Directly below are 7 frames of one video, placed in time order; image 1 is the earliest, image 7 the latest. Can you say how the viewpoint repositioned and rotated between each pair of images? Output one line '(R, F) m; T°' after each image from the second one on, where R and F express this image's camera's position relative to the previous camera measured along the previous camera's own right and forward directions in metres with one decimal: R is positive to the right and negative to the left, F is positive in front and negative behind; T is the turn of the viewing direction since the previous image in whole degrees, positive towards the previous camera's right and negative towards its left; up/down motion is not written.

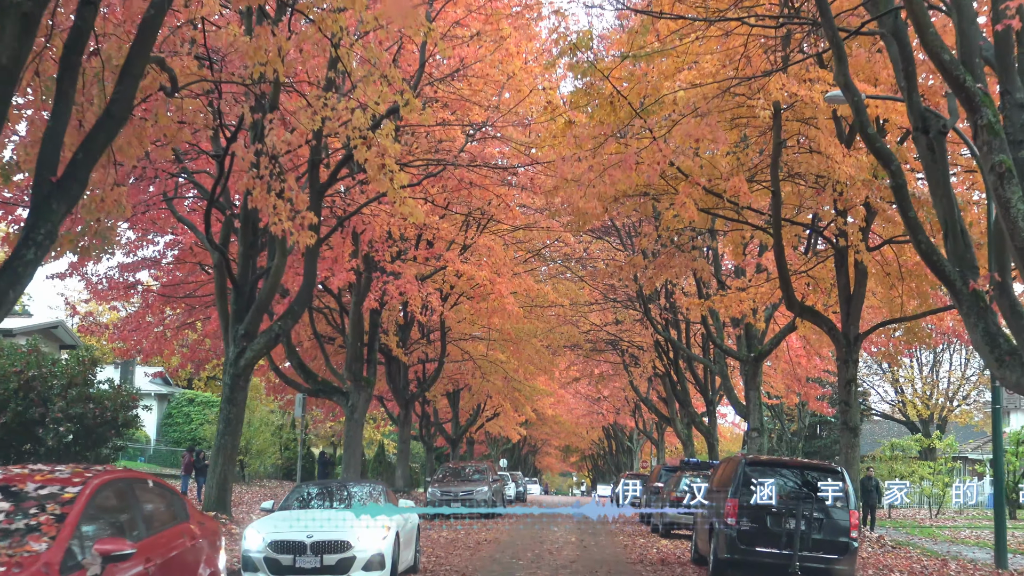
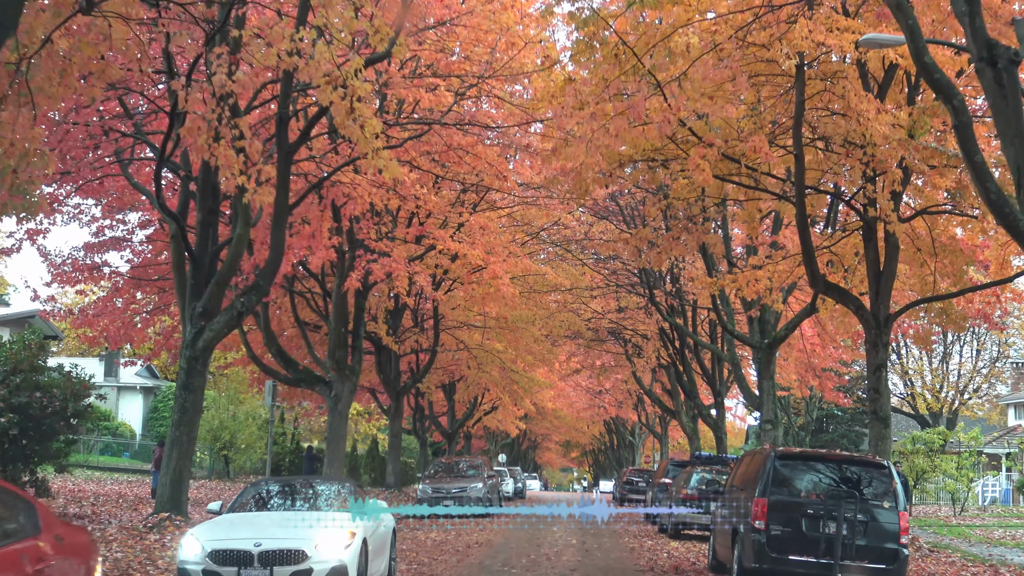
(+0.1, +1.5) m; 0°
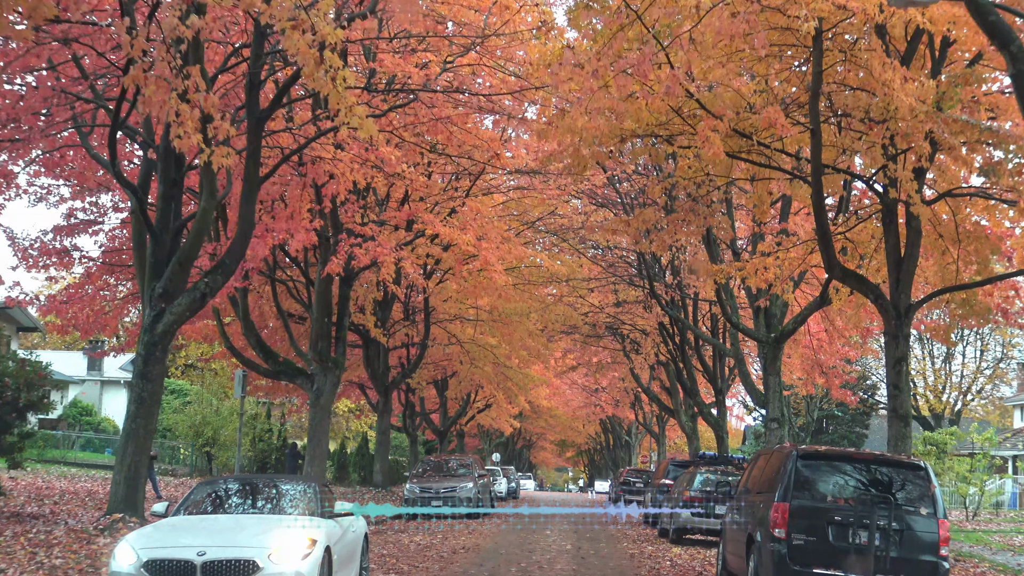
(0.0, +1.0) m; 0°
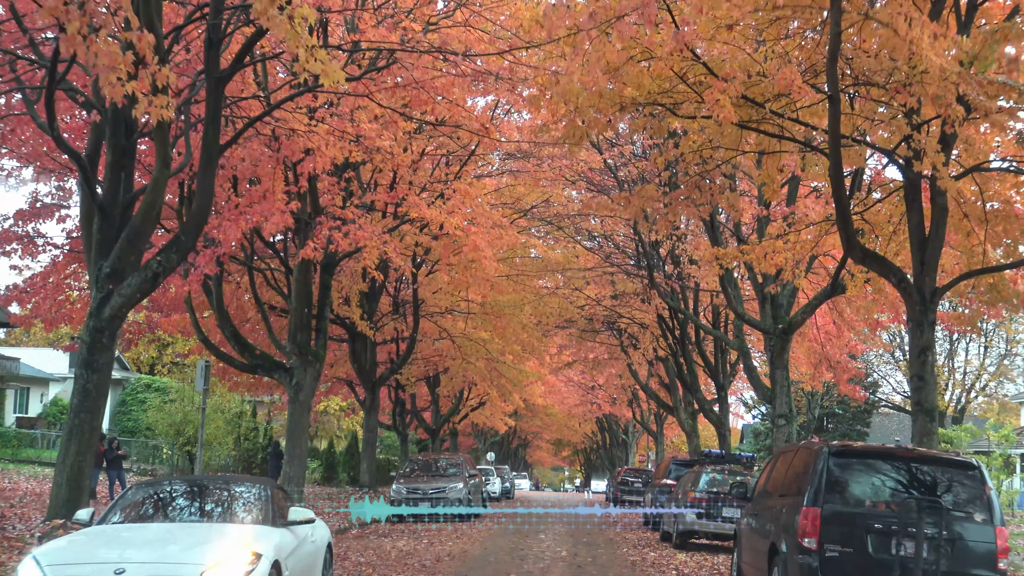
(0.0, +1.1) m; 0°
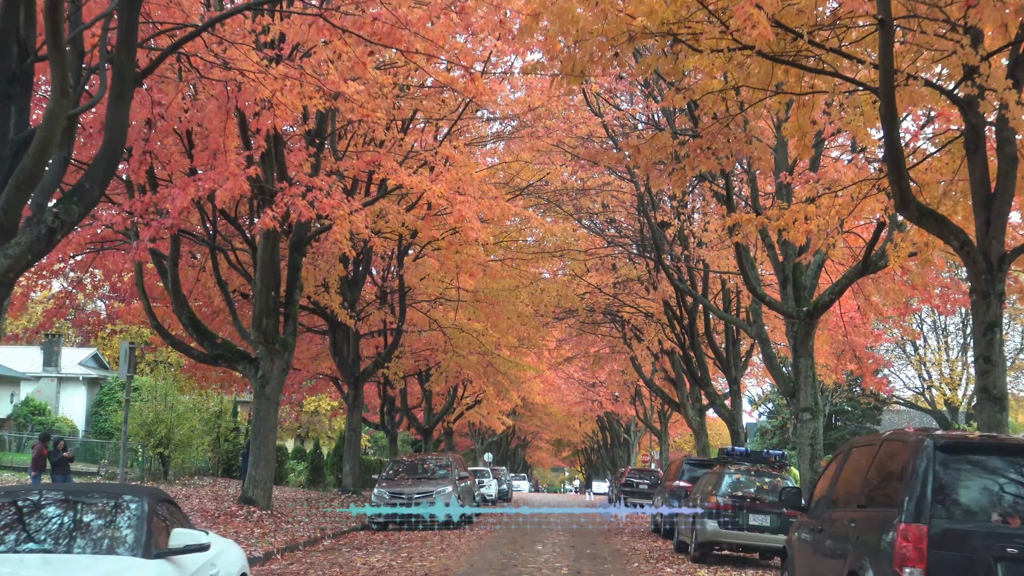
(+0.1, +1.9) m; 0°
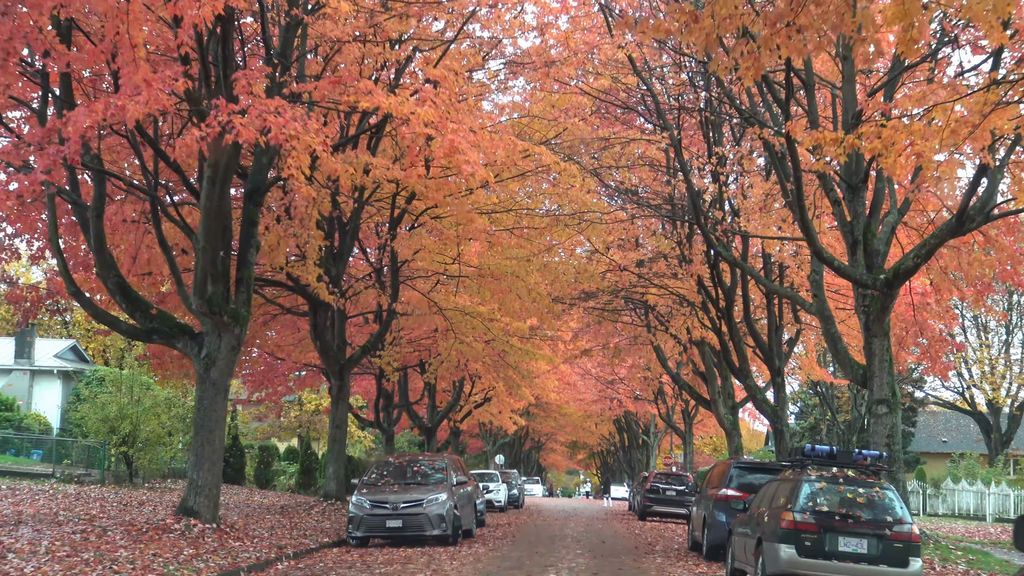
(+0.1, +3.0) m; -1°
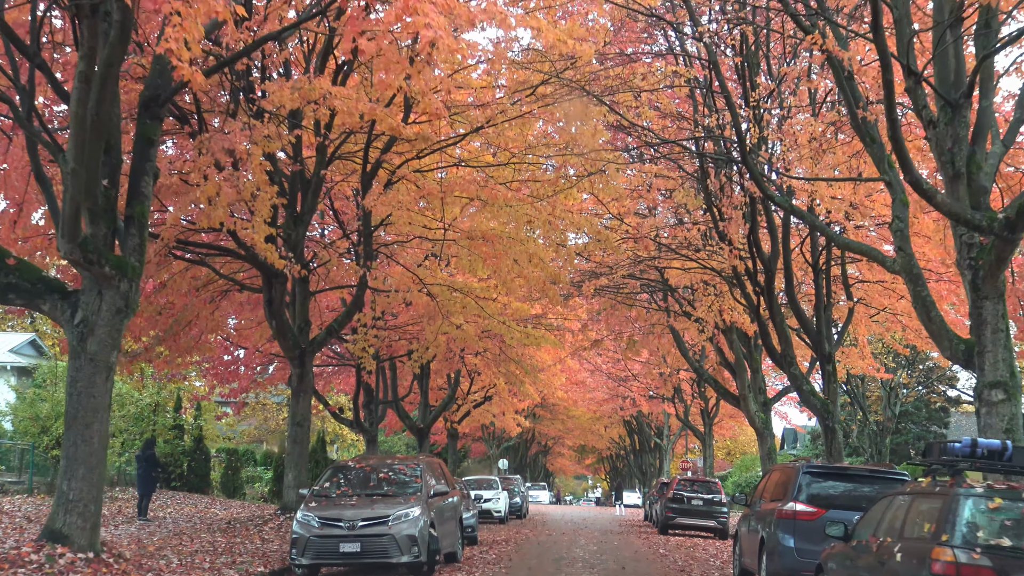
(+0.1, +3.3) m; 0°
